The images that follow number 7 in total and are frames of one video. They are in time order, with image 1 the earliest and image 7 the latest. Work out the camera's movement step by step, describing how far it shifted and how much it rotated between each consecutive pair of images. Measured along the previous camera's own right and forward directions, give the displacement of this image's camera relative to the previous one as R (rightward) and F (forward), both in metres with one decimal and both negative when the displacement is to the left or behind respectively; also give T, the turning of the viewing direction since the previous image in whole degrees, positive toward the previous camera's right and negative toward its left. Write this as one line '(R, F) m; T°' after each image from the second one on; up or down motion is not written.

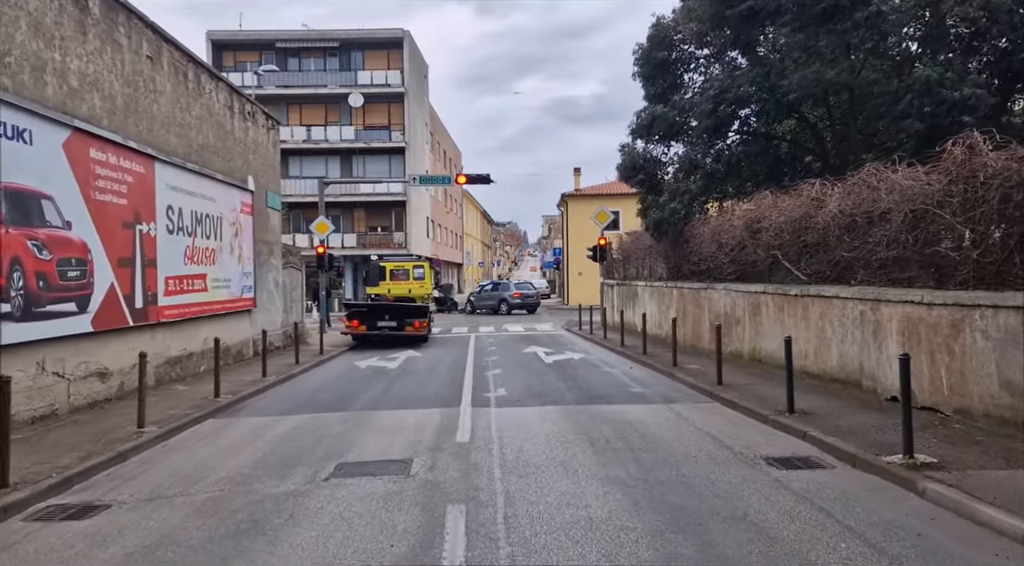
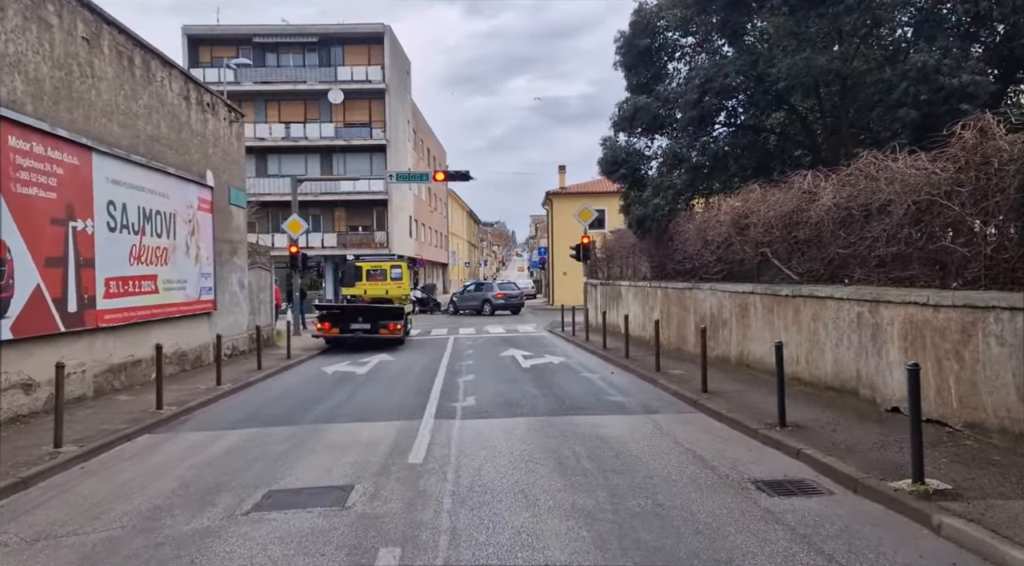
(+0.3, +0.8) m; +1°
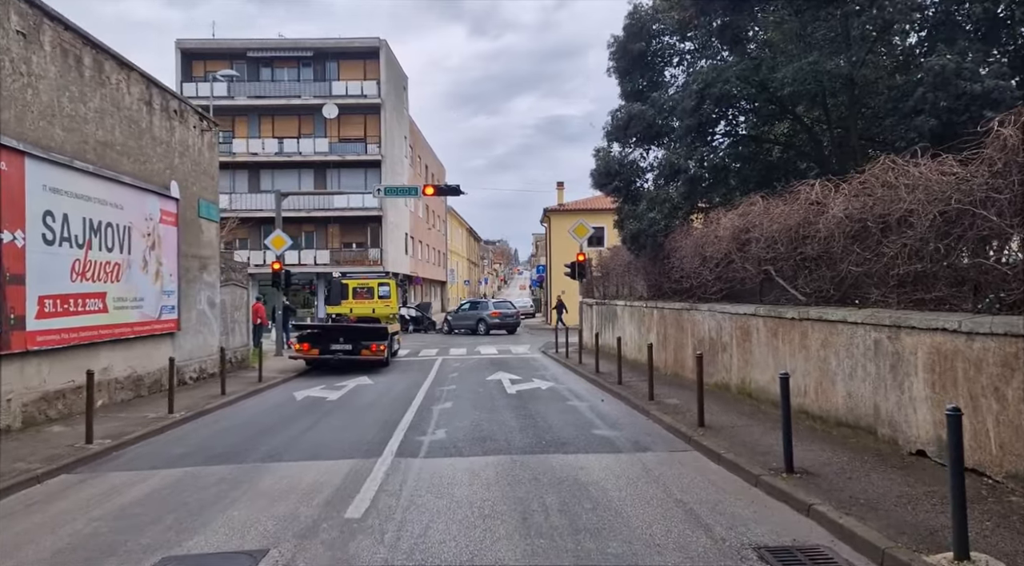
(+0.4, +1.0) m; 0°
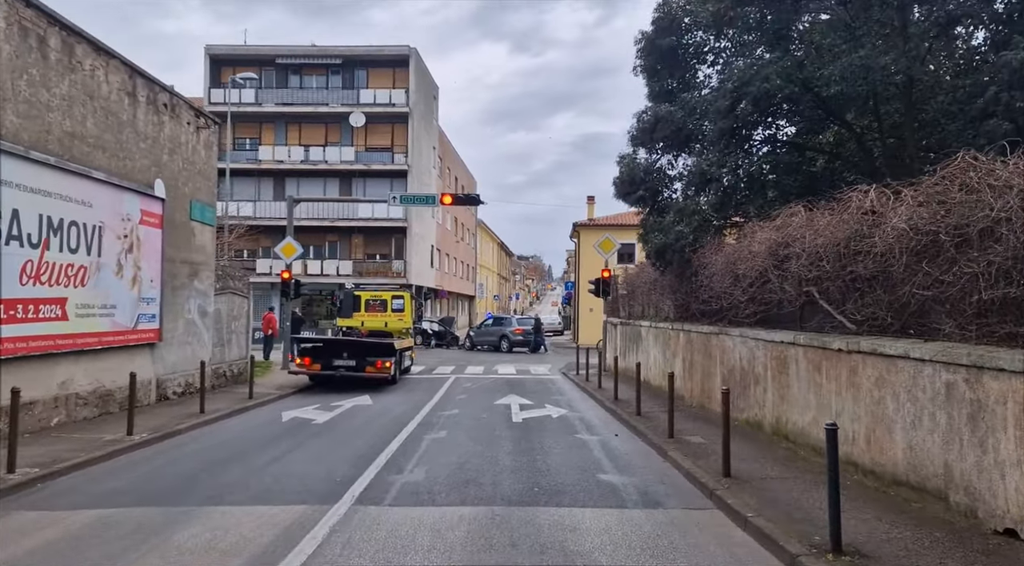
(+0.4, +1.3) m; -3°
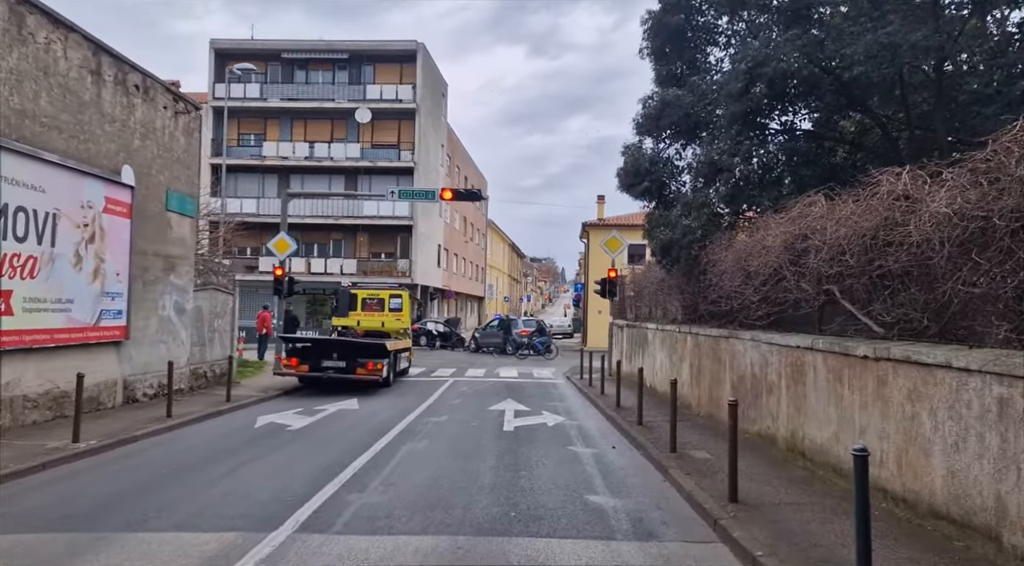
(+0.4, +1.0) m; -1°
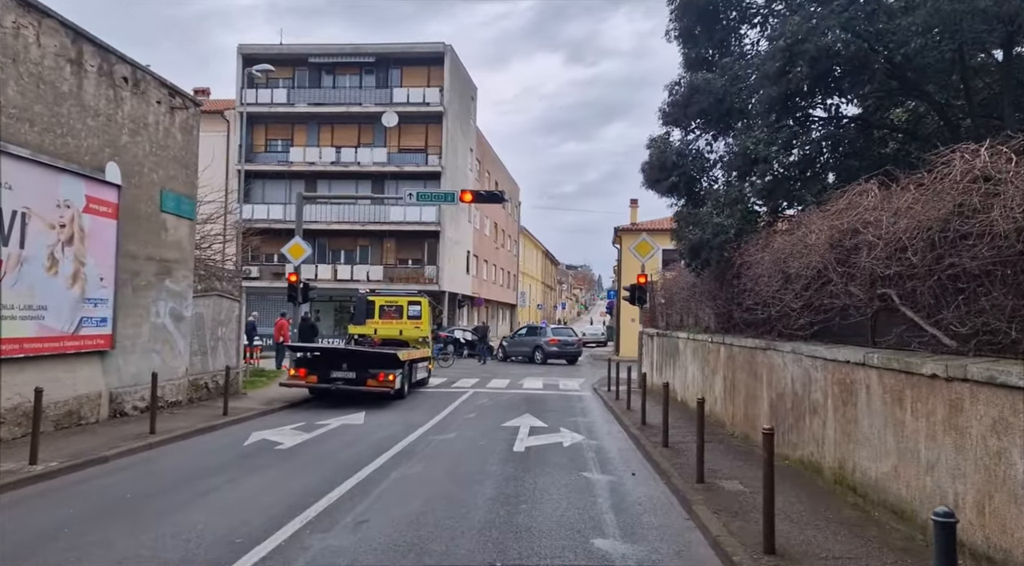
(+0.4, +1.1) m; -3°
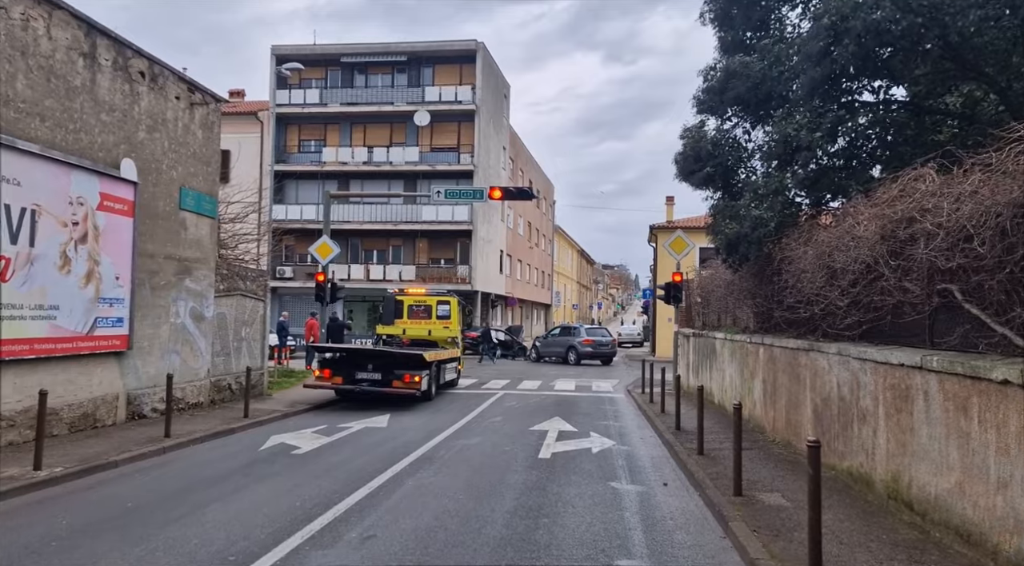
(+0.2, +0.5) m; -3°
